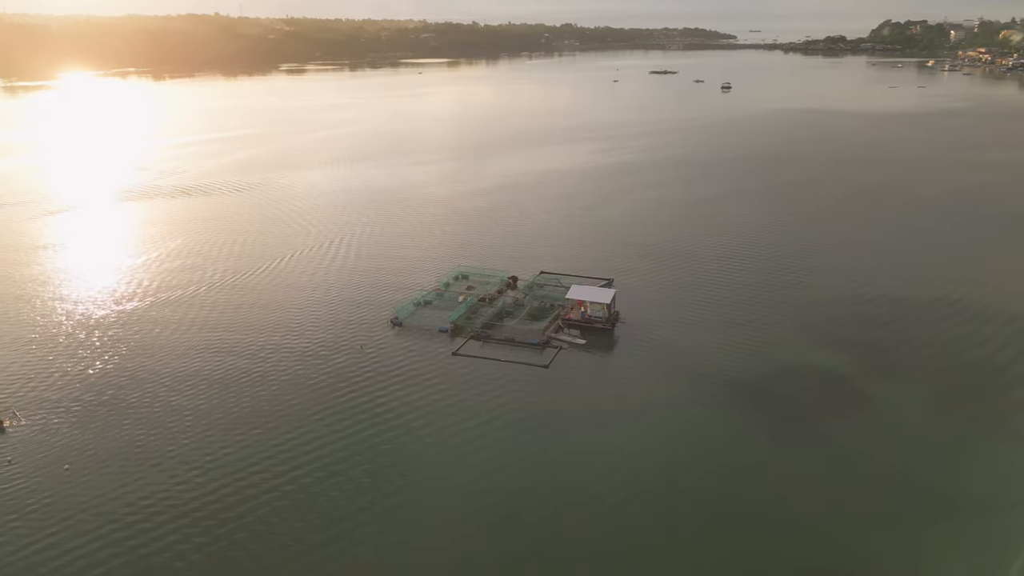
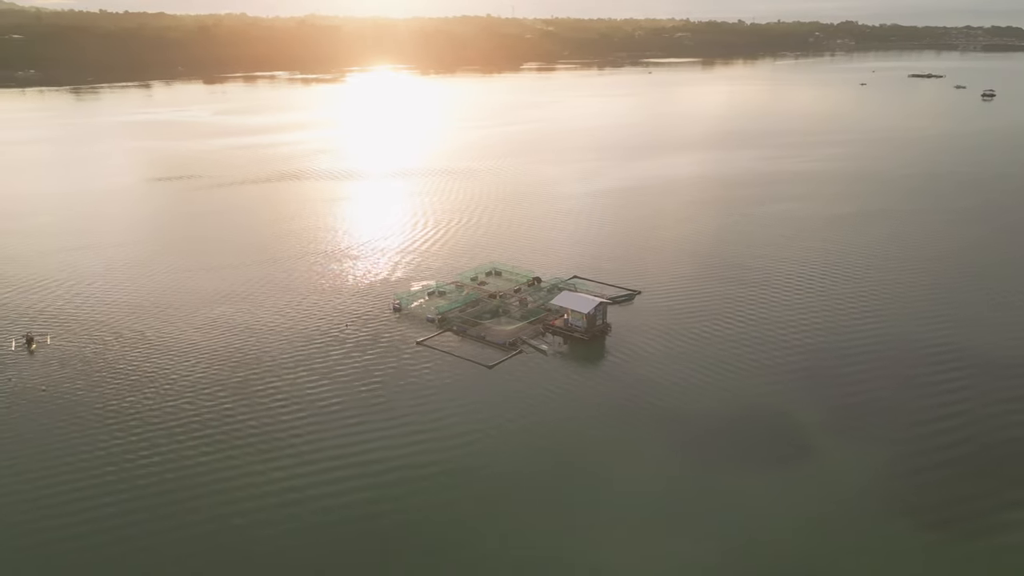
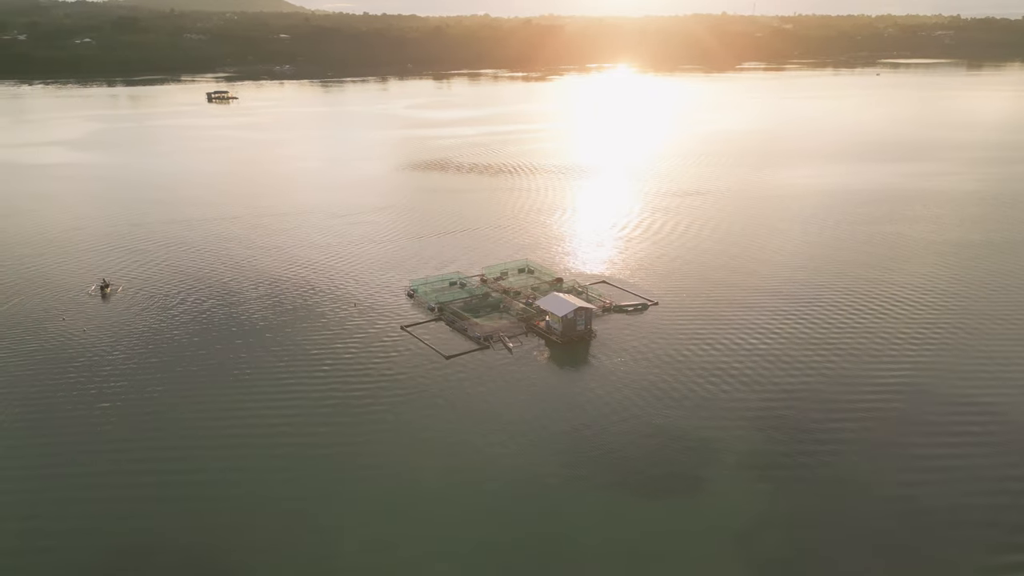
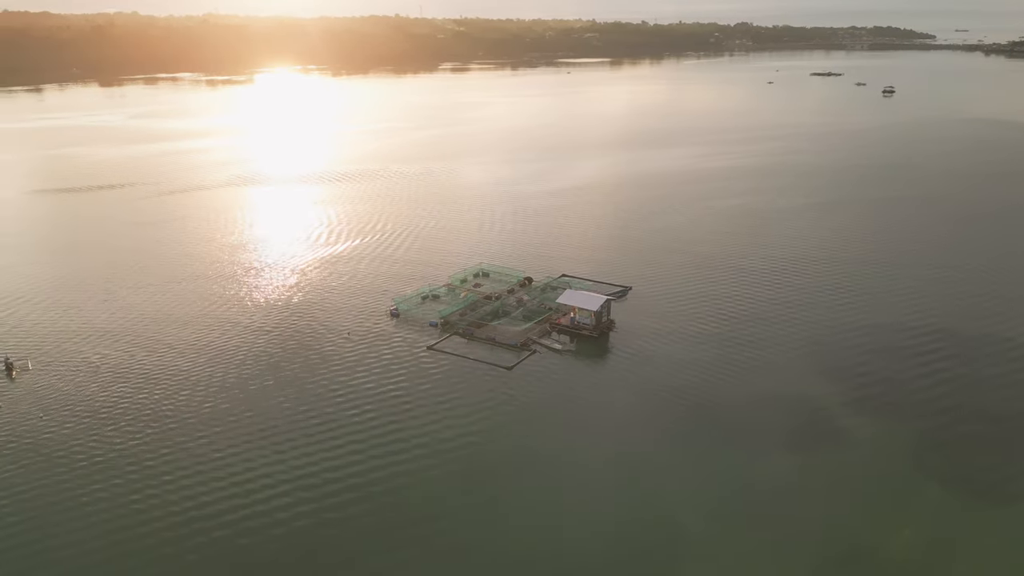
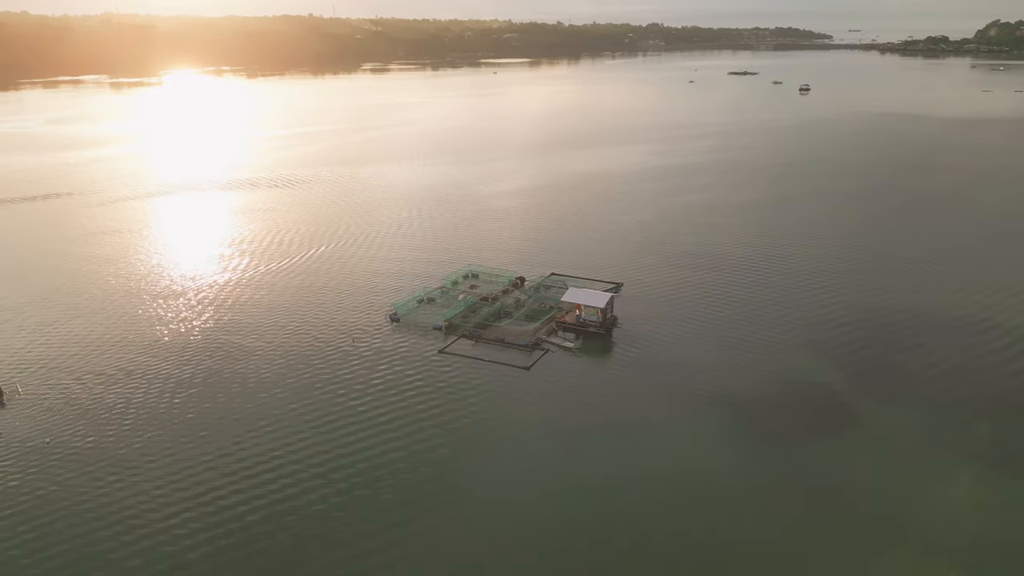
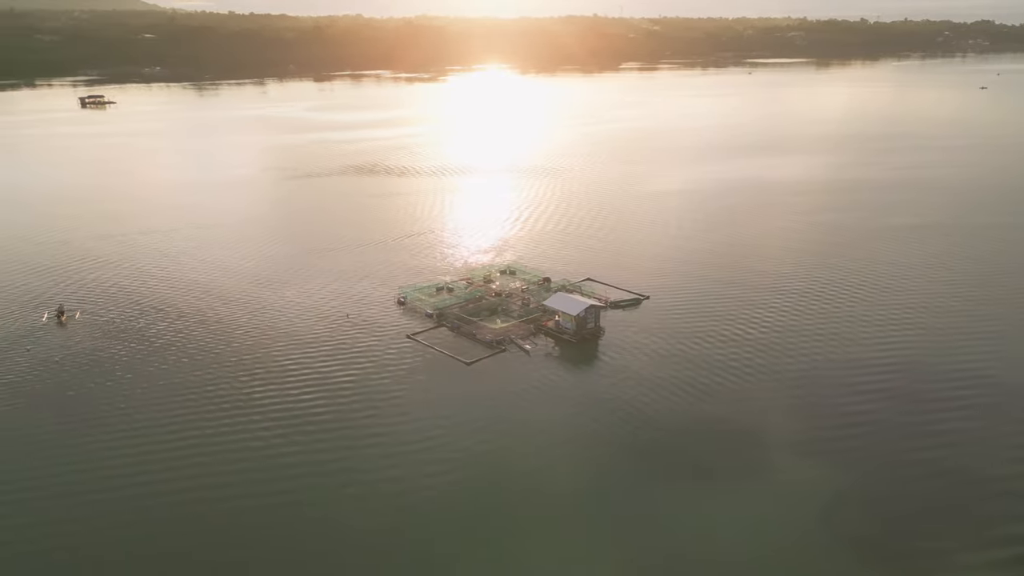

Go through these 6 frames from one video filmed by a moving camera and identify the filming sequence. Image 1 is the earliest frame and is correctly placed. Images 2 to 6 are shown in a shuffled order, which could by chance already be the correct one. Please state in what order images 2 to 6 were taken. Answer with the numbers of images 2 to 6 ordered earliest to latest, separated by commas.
5, 4, 2, 6, 3
